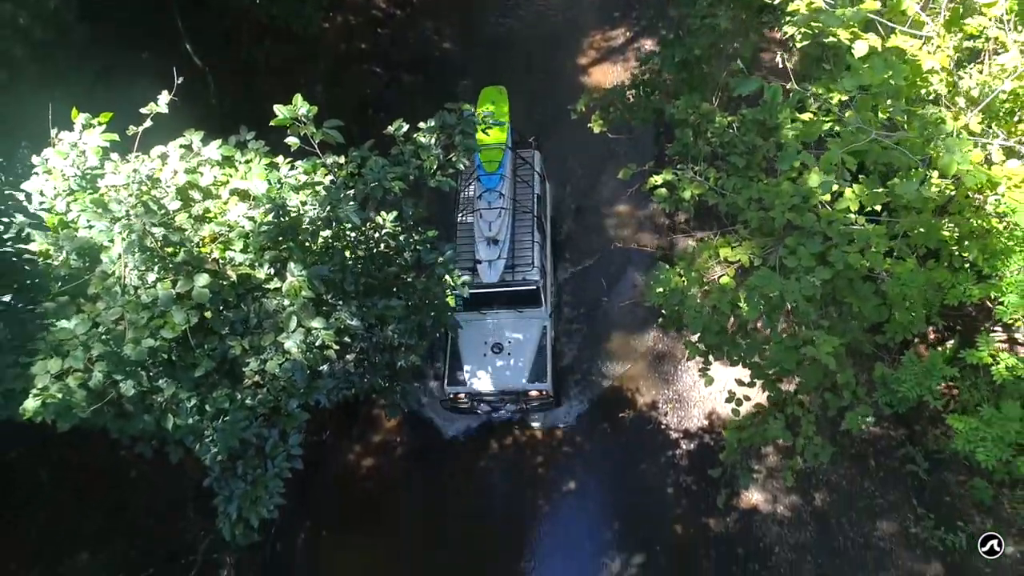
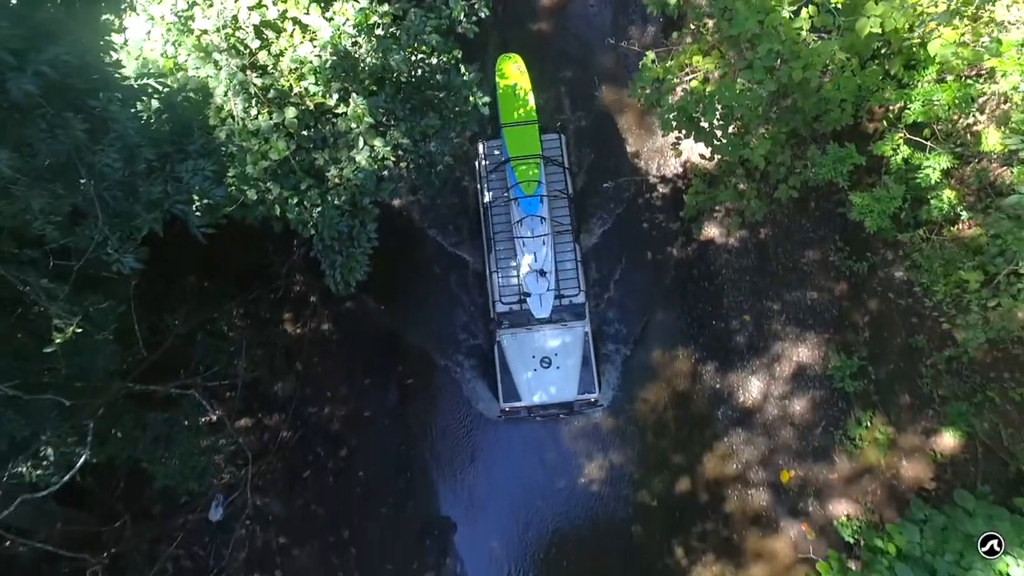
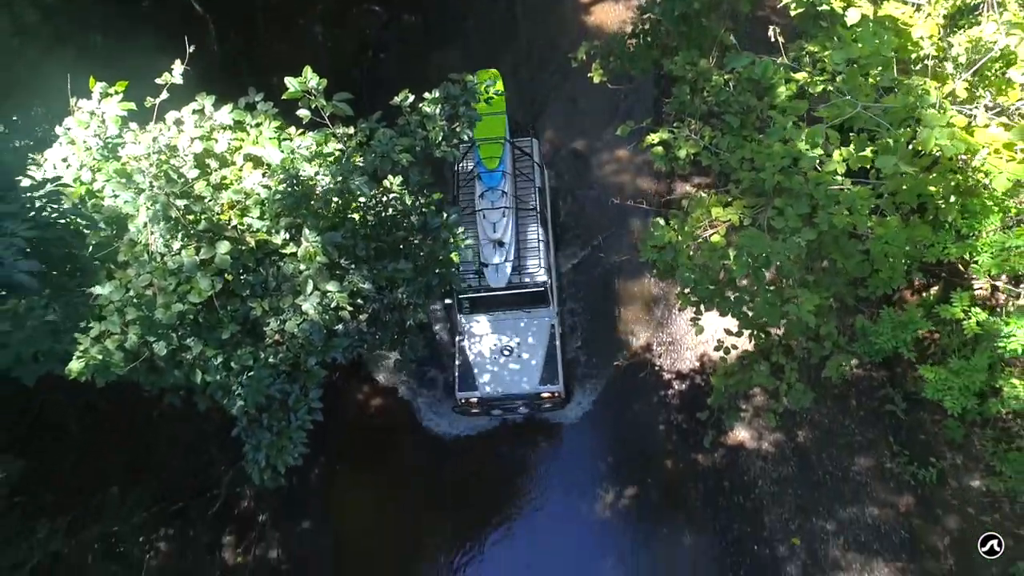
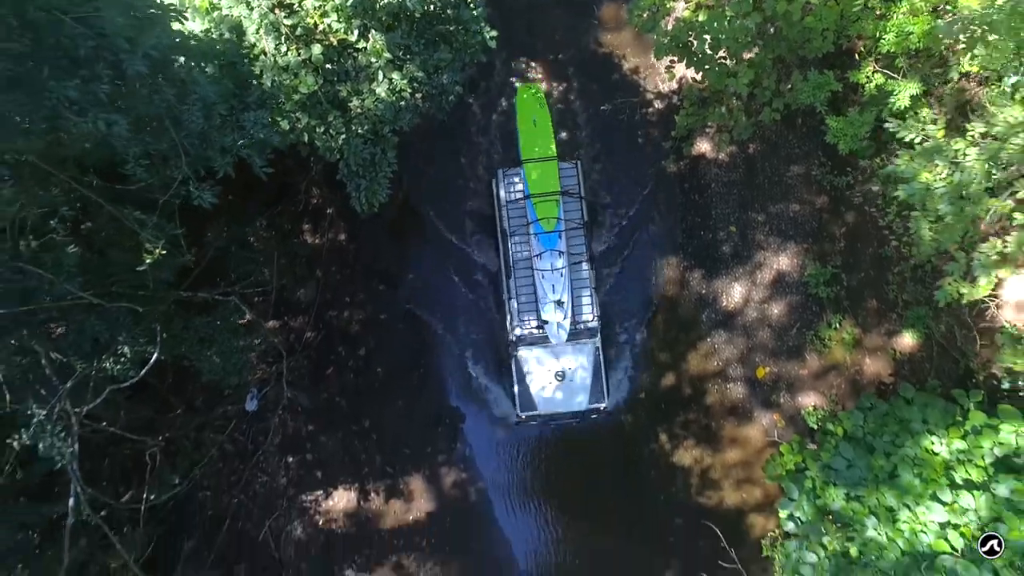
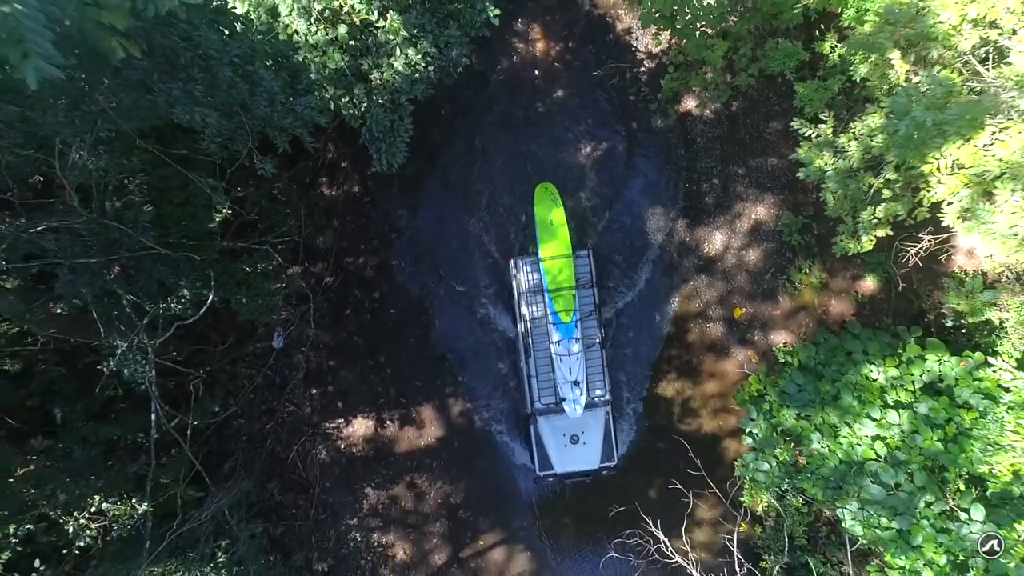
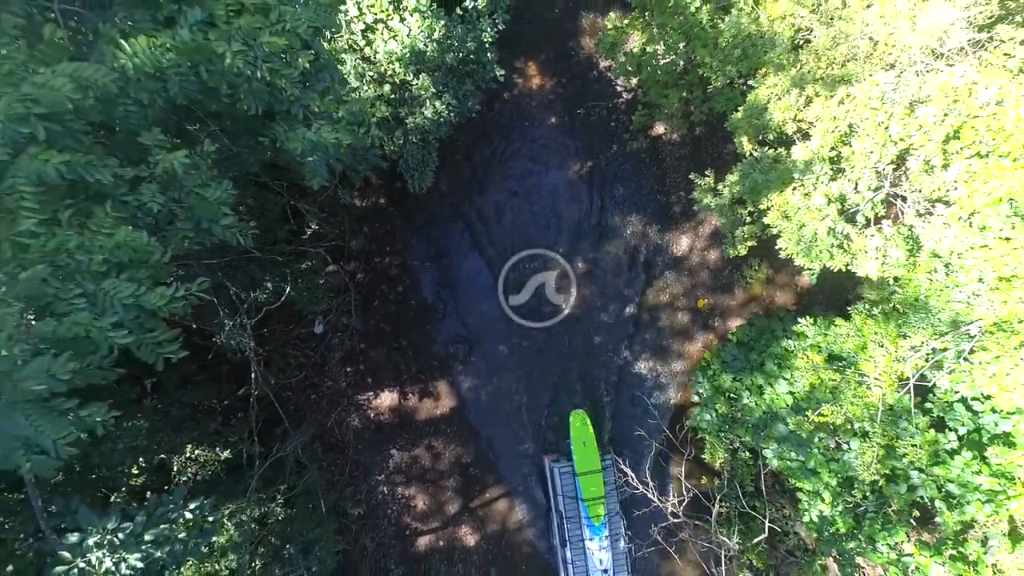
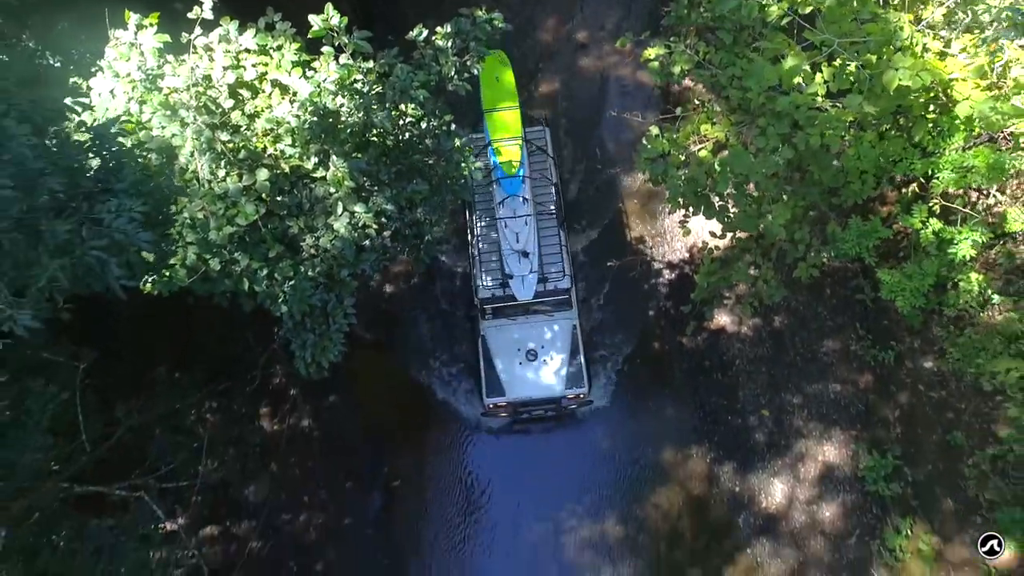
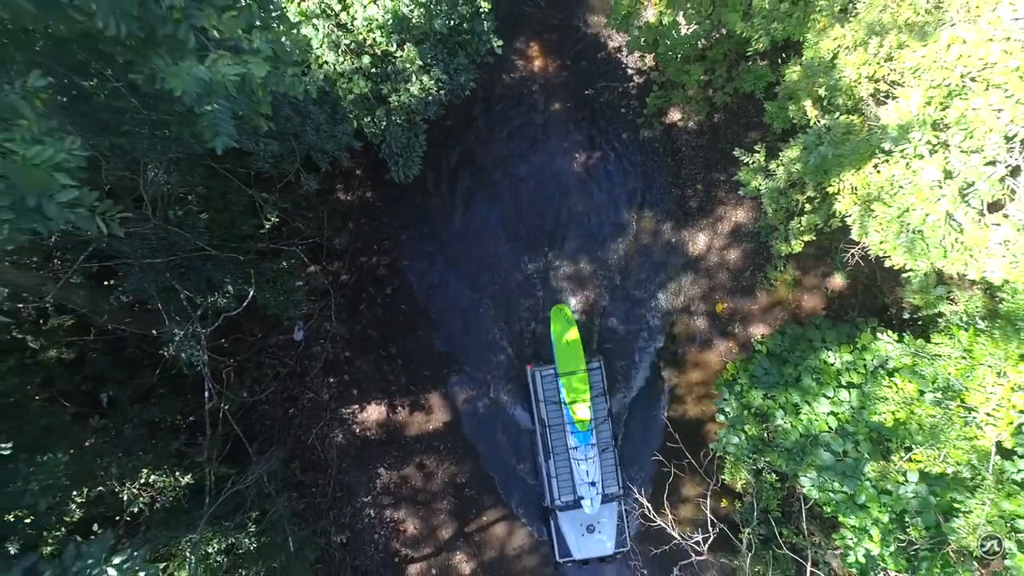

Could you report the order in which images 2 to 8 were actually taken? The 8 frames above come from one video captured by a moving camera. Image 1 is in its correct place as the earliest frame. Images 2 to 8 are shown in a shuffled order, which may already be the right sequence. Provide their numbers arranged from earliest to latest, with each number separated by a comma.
3, 7, 2, 4, 5, 8, 6
